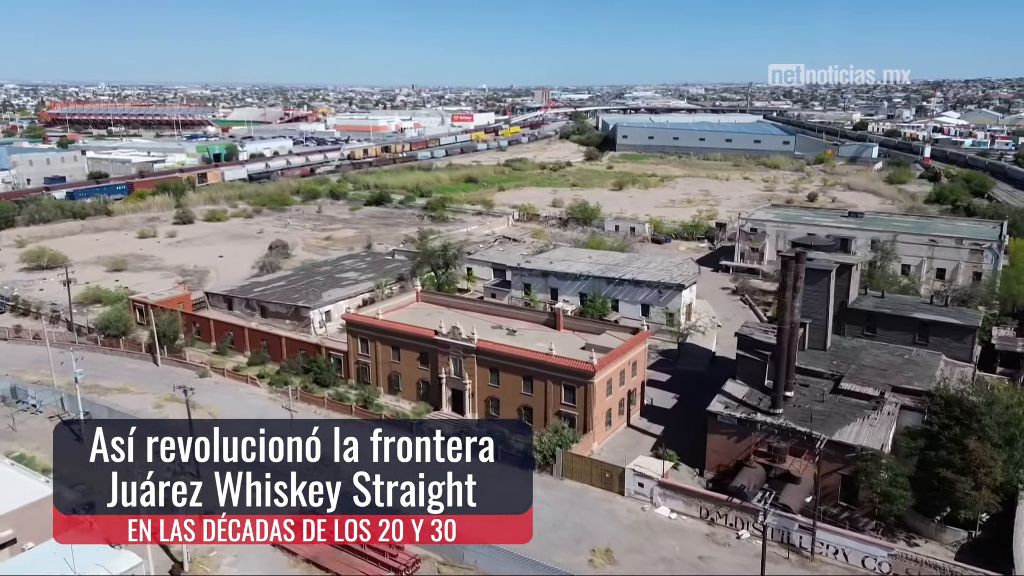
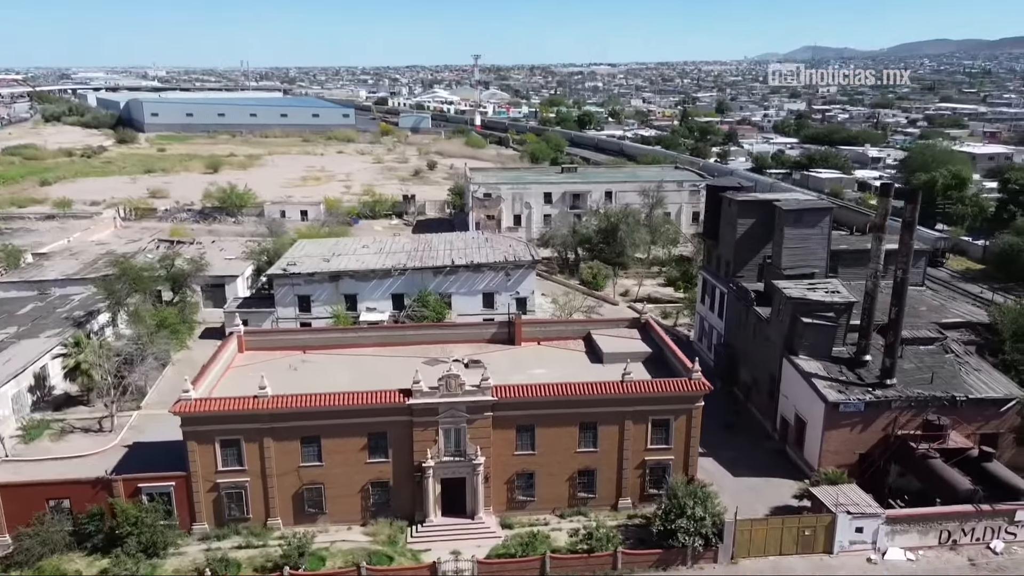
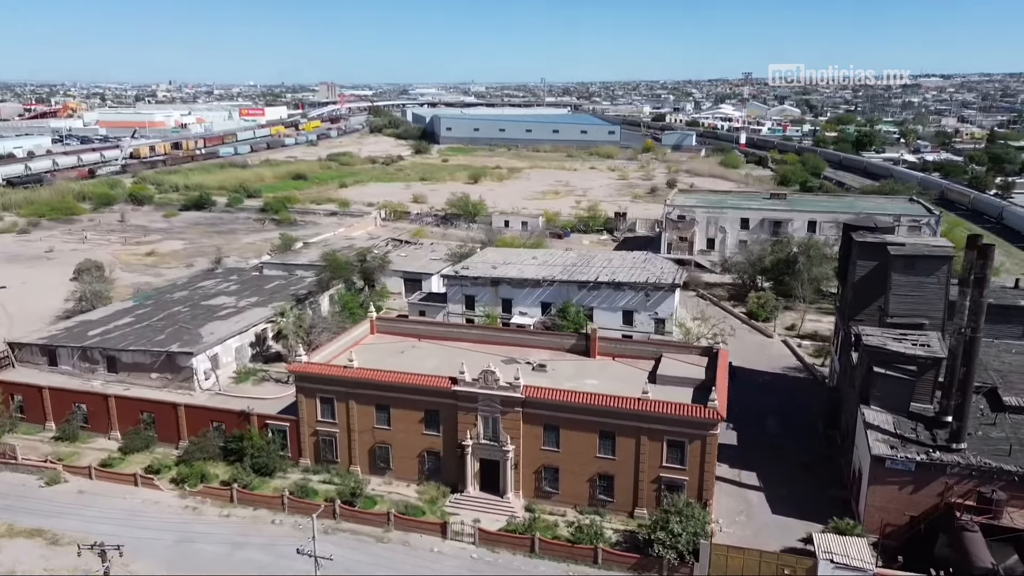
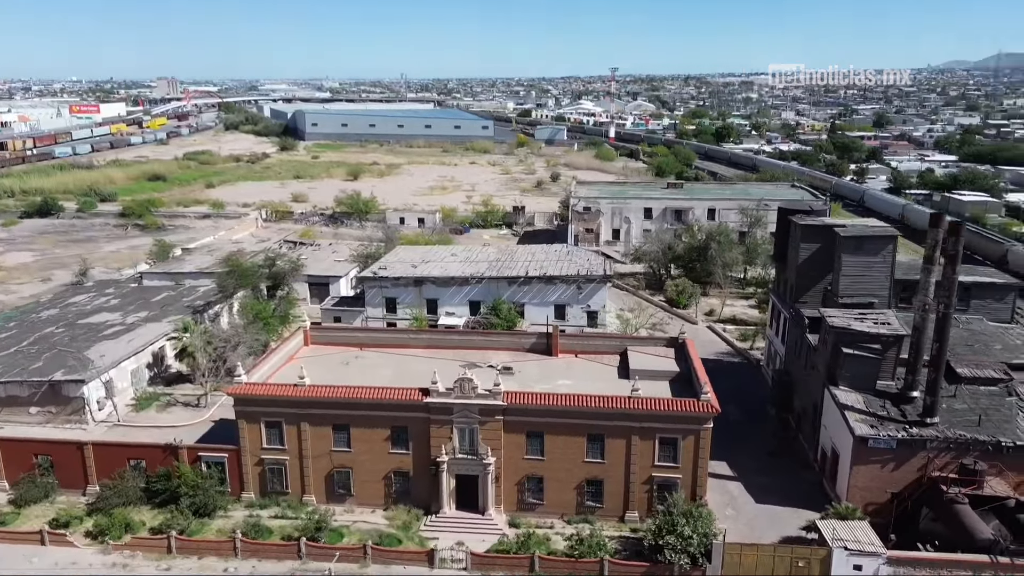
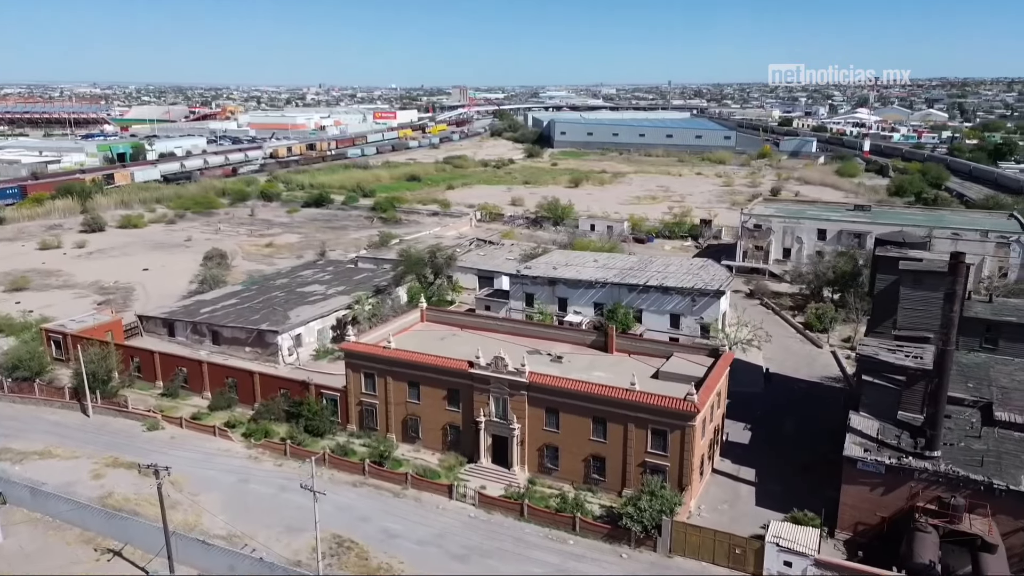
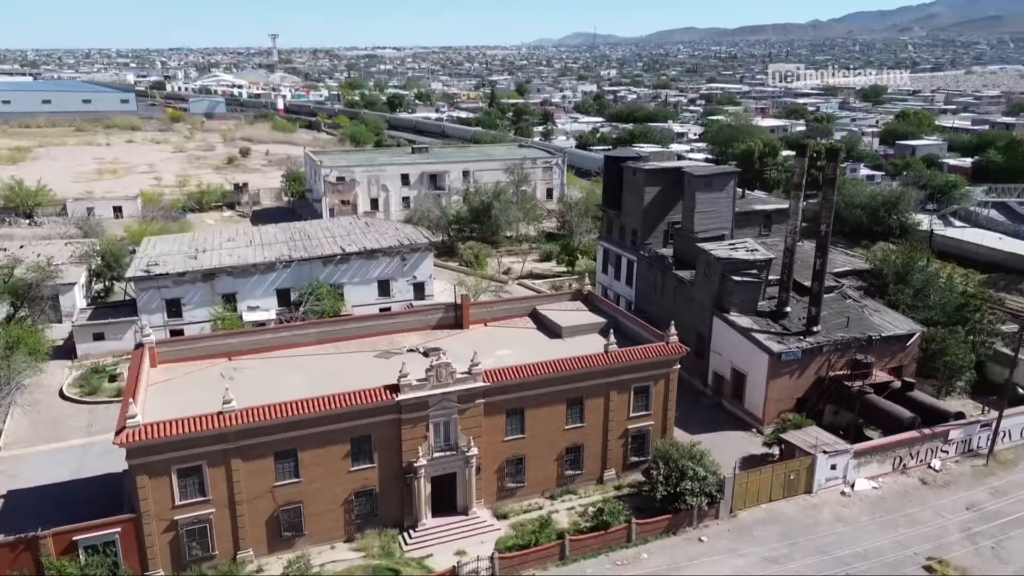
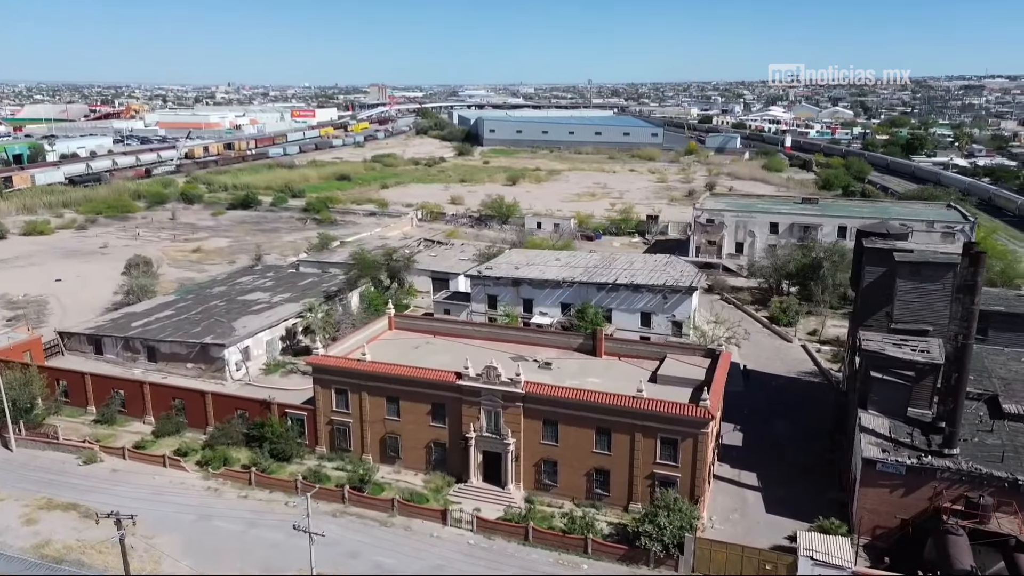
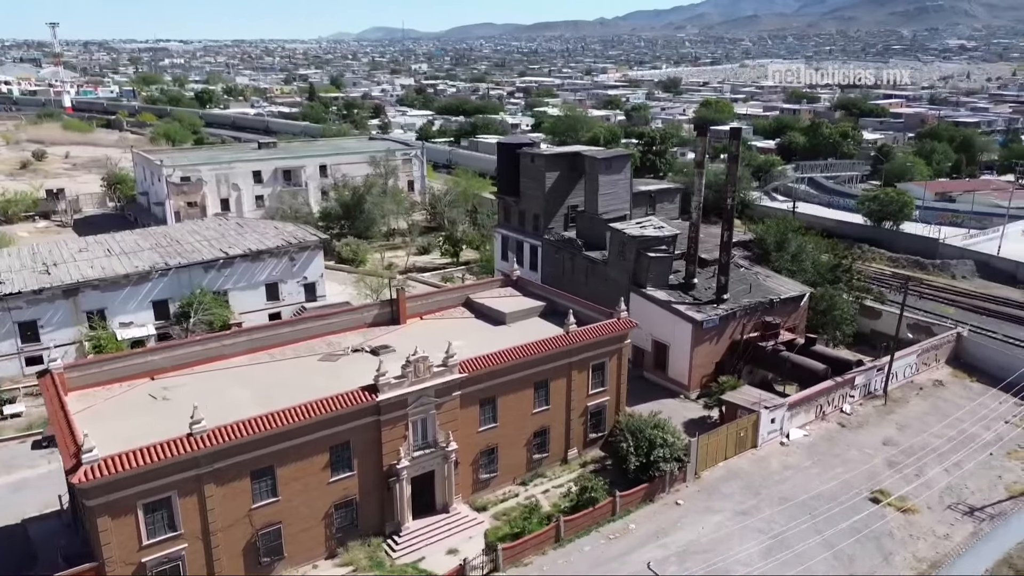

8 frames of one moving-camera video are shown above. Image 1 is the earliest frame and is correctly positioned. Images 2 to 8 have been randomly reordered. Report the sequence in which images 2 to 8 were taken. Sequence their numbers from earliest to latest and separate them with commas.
5, 7, 3, 4, 2, 6, 8
